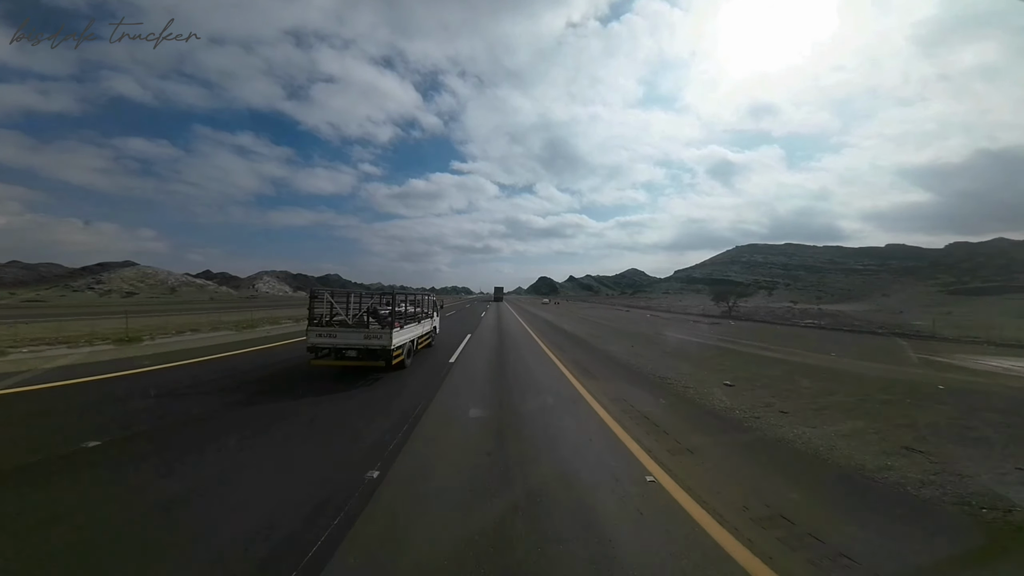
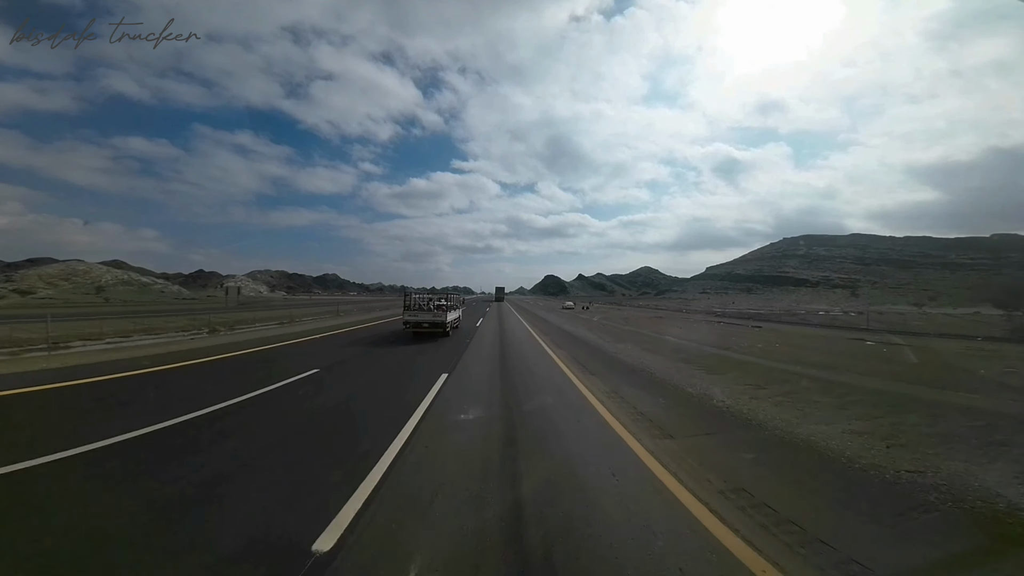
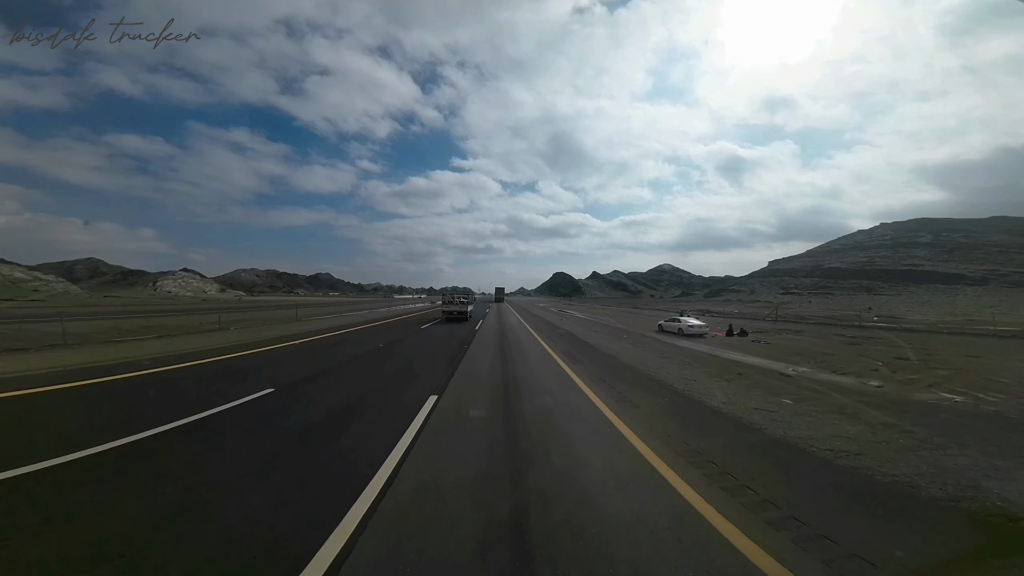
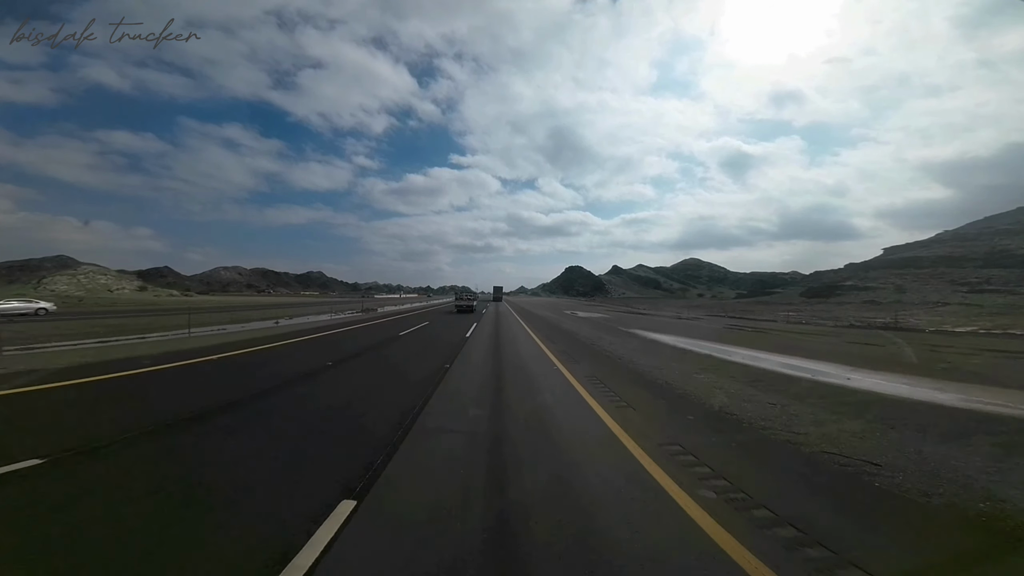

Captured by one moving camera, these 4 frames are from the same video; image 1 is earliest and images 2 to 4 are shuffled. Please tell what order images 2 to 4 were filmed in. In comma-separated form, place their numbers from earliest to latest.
2, 3, 4
